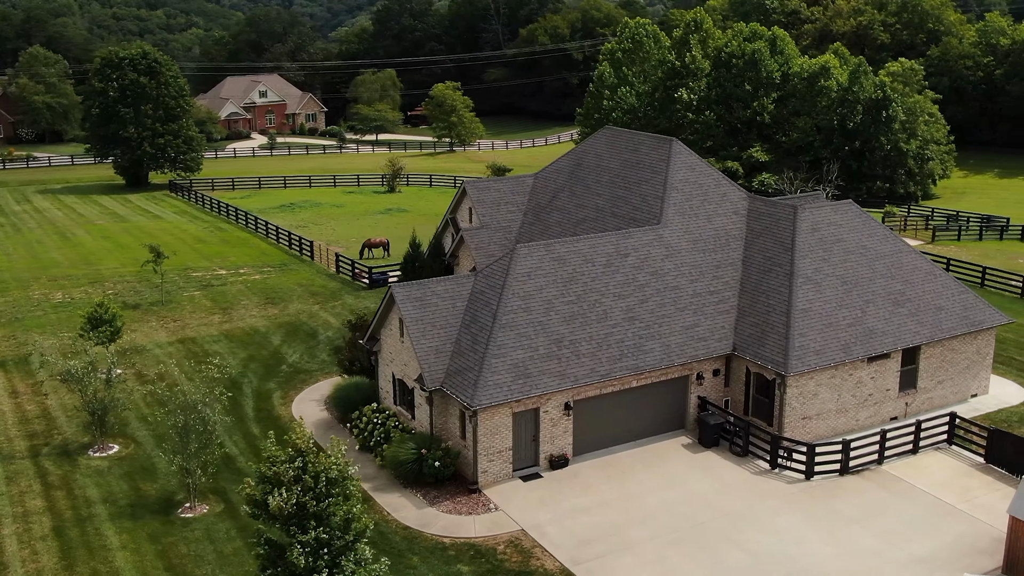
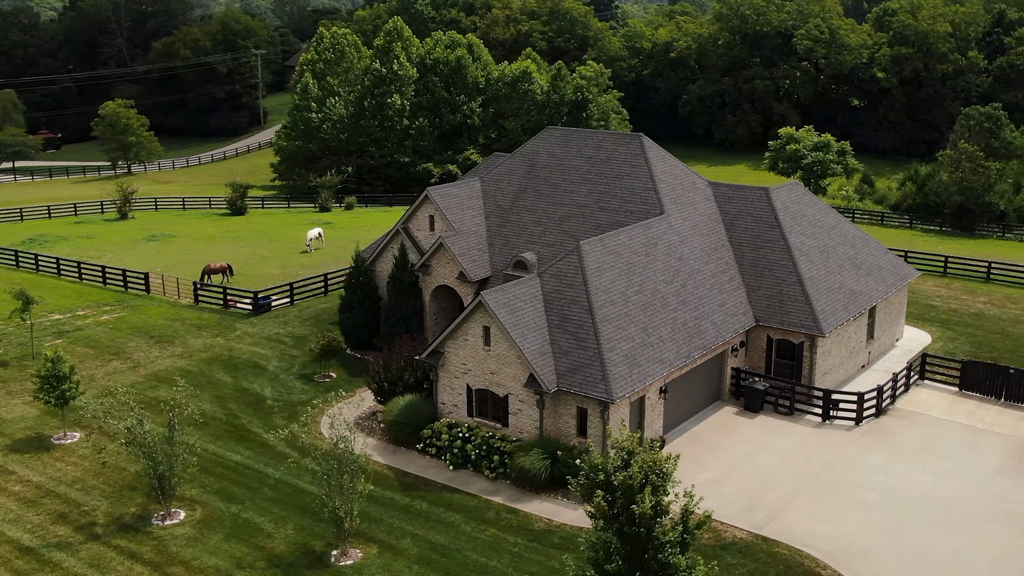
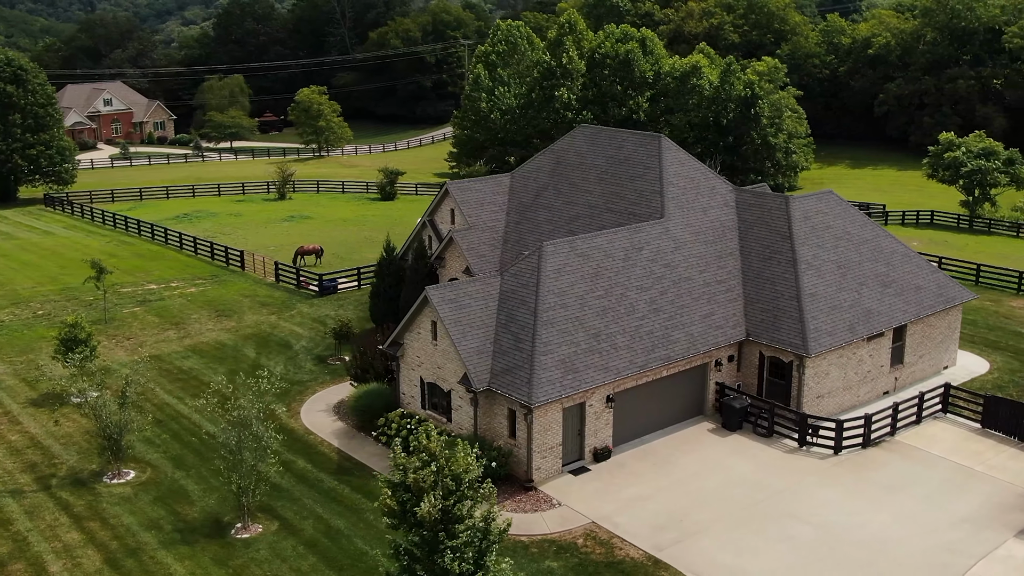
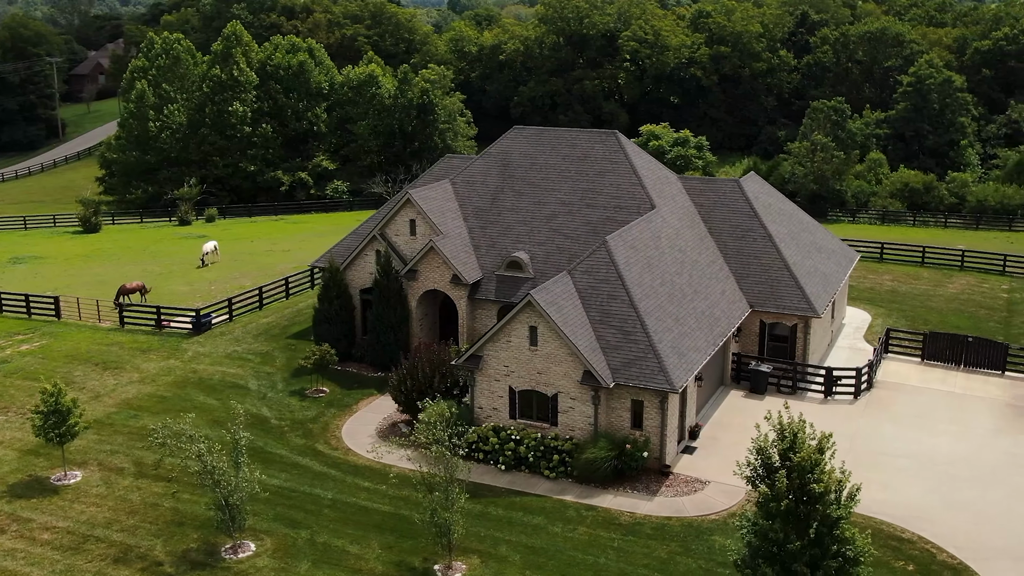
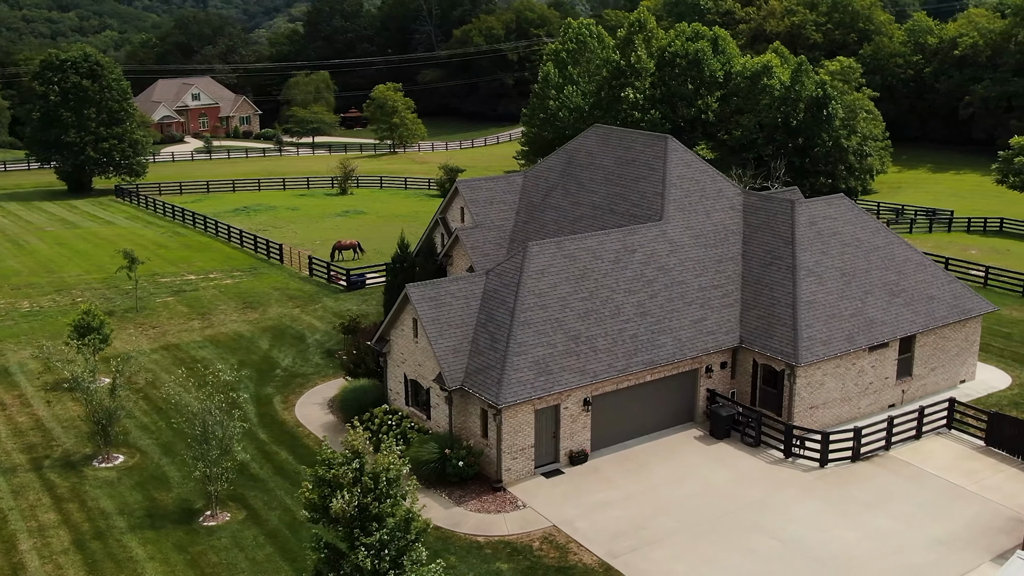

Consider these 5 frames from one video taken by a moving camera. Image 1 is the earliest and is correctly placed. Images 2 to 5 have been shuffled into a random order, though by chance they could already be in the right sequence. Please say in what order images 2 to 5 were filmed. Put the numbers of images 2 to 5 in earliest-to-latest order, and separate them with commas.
5, 3, 2, 4
